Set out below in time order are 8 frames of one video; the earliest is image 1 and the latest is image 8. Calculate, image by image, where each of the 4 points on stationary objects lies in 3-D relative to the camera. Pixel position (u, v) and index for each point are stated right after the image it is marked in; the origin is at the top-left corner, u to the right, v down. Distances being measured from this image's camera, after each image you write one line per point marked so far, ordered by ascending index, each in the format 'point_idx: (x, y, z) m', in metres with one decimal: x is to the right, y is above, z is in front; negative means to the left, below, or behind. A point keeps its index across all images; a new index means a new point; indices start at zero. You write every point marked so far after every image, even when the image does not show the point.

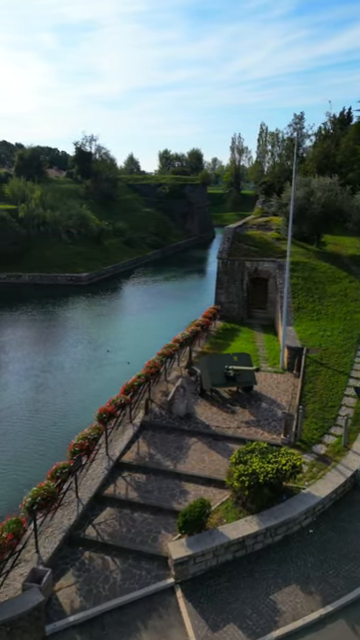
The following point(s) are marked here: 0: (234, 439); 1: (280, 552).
0: (+1.5, -3.2, +12.2) m
1: (+2.0, -4.5, +8.8) m
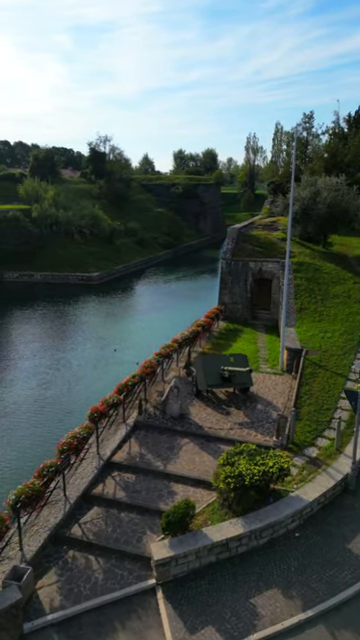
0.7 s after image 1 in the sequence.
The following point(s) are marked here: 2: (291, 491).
0: (+1.3, -3.3, +12.1) m
1: (+1.6, -4.5, +8.7) m
2: (+2.4, -3.7, +9.8) m
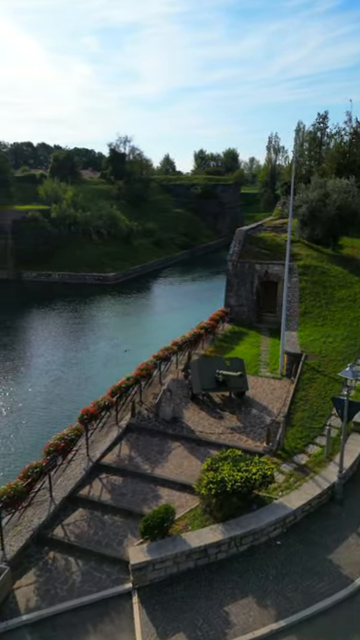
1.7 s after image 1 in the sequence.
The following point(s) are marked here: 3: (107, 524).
0: (+1.0, -3.4, +12.1) m
1: (+1.2, -4.7, +8.6) m
2: (+2.1, -3.9, +9.7) m
3: (-1.6, -4.4, +9.7) m
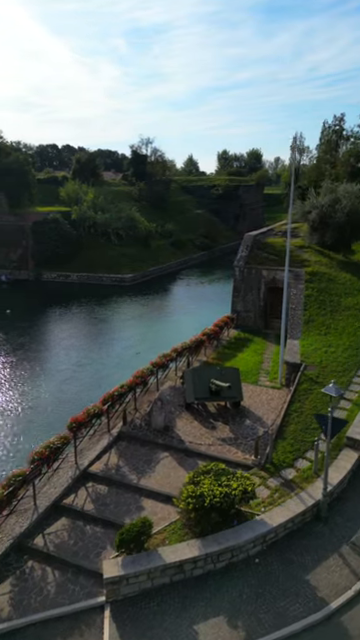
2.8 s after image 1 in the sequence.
0: (+0.7, -3.6, +12.0) m
1: (+0.7, -4.9, +8.5) m
2: (+1.6, -4.1, +9.5) m
3: (-2.0, -4.6, +9.7) m
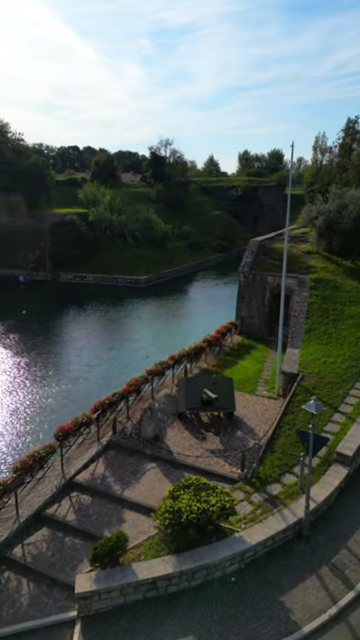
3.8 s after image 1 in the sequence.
0: (+0.3, -3.9, +11.8) m
1: (+0.2, -5.2, +8.4) m
2: (+1.2, -4.4, +9.4) m
3: (-2.5, -4.9, +9.7) m
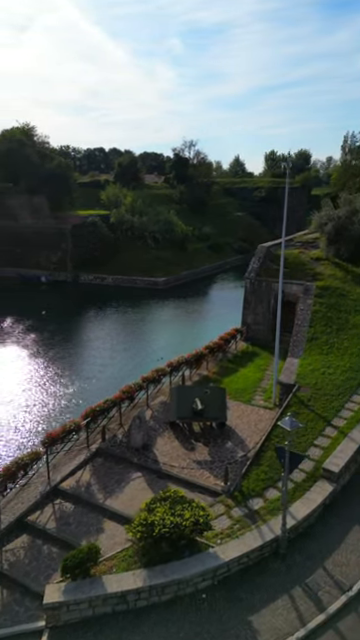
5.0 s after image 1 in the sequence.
0: (-0.1, -4.2, +11.8) m
1: (-0.4, -5.4, +8.3) m
2: (+0.7, -4.7, +9.3) m
3: (-3.0, -5.1, +9.8) m
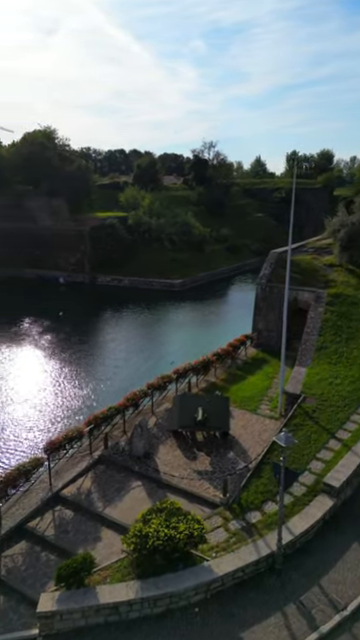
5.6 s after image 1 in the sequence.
0: (-0.1, -4.5, +11.8) m
1: (-0.5, -5.7, +8.3) m
2: (+0.5, -5.0, +9.3) m
3: (-3.1, -5.3, +9.9) m
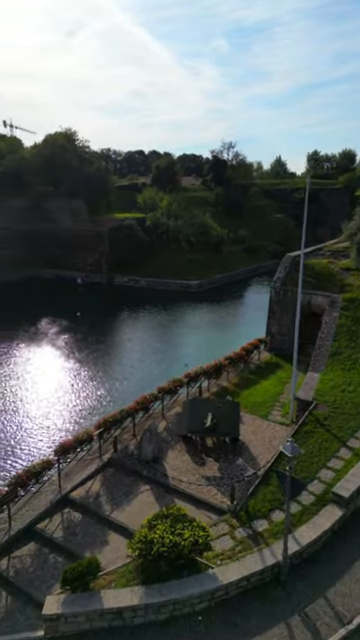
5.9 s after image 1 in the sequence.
0: (+0.1, -4.6, +11.8) m
1: (-0.5, -5.8, +8.4) m
2: (+0.7, -5.1, +9.3) m
3: (-2.9, -5.4, +10.0) m
